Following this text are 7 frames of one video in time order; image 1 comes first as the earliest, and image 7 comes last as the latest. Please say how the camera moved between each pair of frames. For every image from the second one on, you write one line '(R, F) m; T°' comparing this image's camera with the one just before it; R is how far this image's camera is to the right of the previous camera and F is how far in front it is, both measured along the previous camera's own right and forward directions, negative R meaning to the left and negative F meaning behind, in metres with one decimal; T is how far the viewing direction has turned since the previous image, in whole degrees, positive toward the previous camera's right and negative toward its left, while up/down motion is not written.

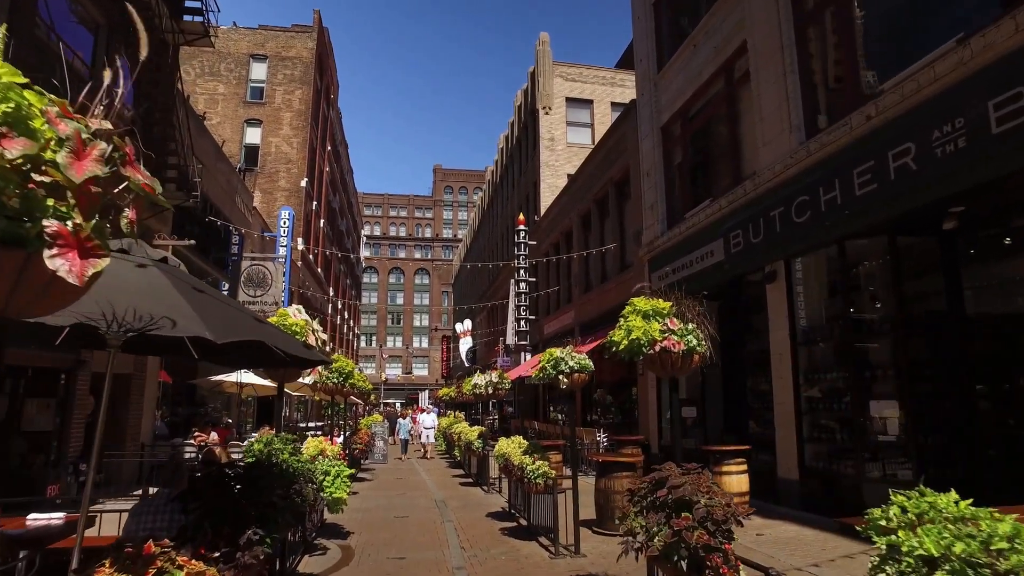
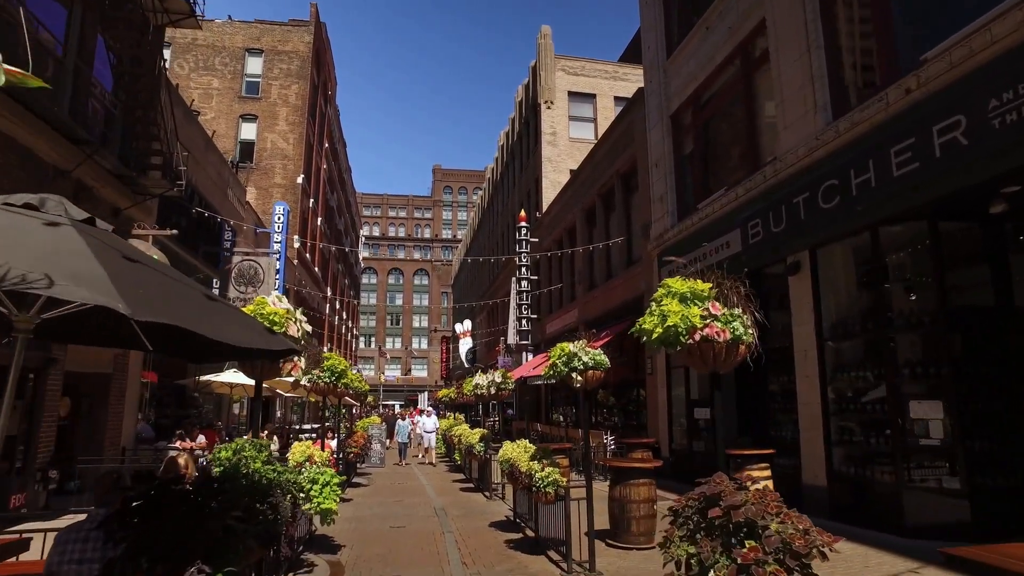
(-0.1, +0.7) m; 0°
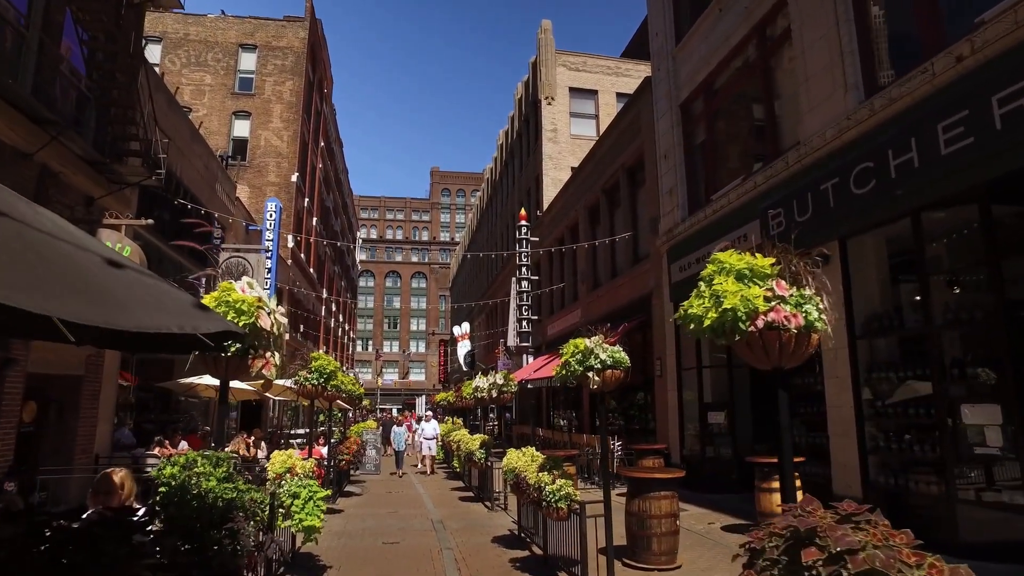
(-0.1, +0.8) m; 0°
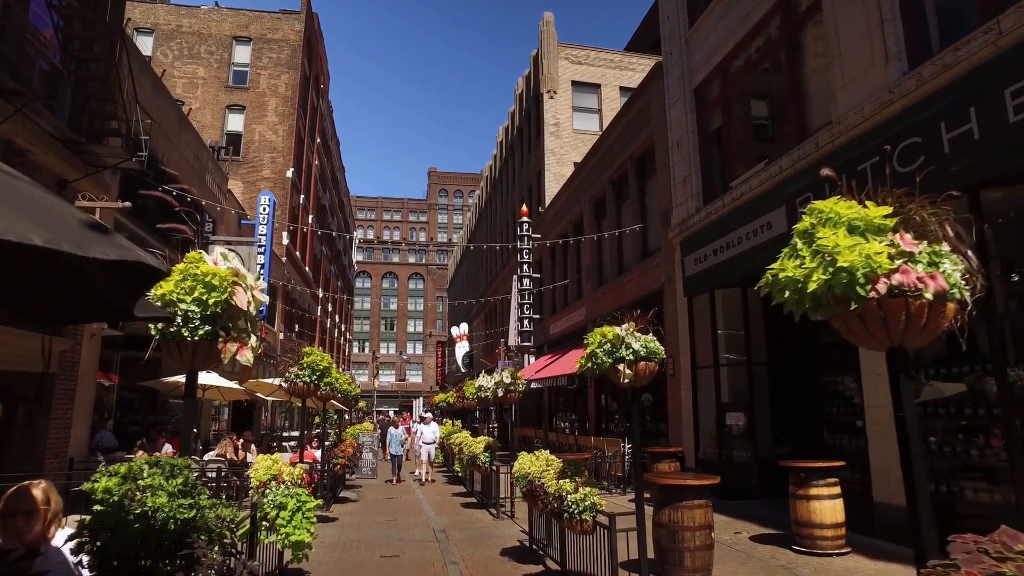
(-0.2, +0.8) m; 0°
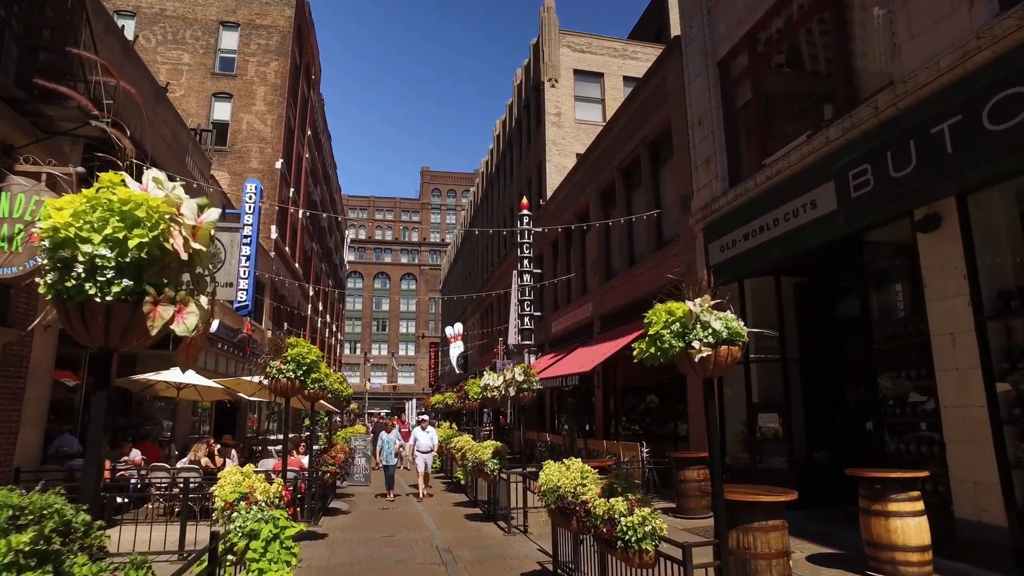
(-0.3, +1.2) m; +1°
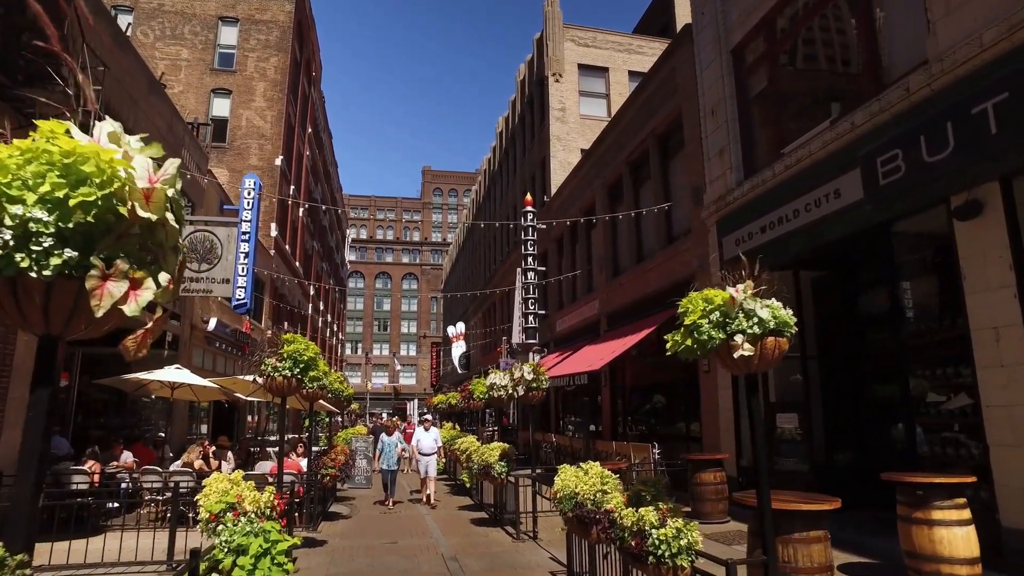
(-0.1, +0.5) m; 0°
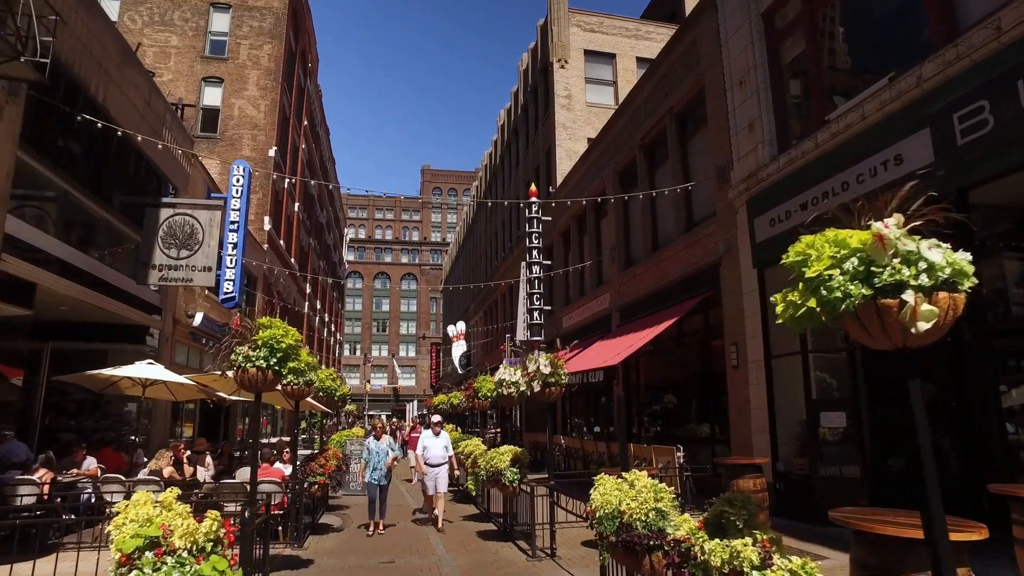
(-0.2, +1.2) m; 0°
